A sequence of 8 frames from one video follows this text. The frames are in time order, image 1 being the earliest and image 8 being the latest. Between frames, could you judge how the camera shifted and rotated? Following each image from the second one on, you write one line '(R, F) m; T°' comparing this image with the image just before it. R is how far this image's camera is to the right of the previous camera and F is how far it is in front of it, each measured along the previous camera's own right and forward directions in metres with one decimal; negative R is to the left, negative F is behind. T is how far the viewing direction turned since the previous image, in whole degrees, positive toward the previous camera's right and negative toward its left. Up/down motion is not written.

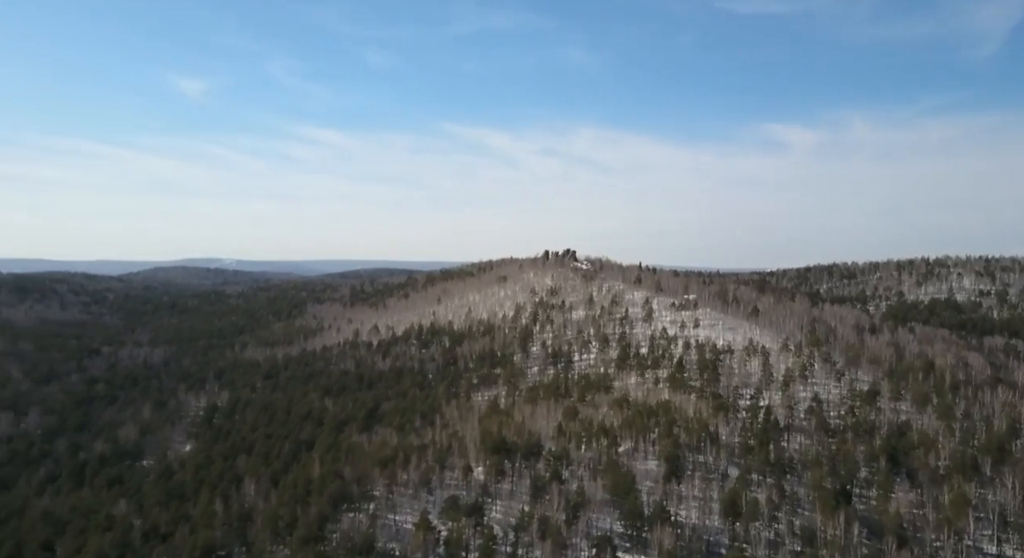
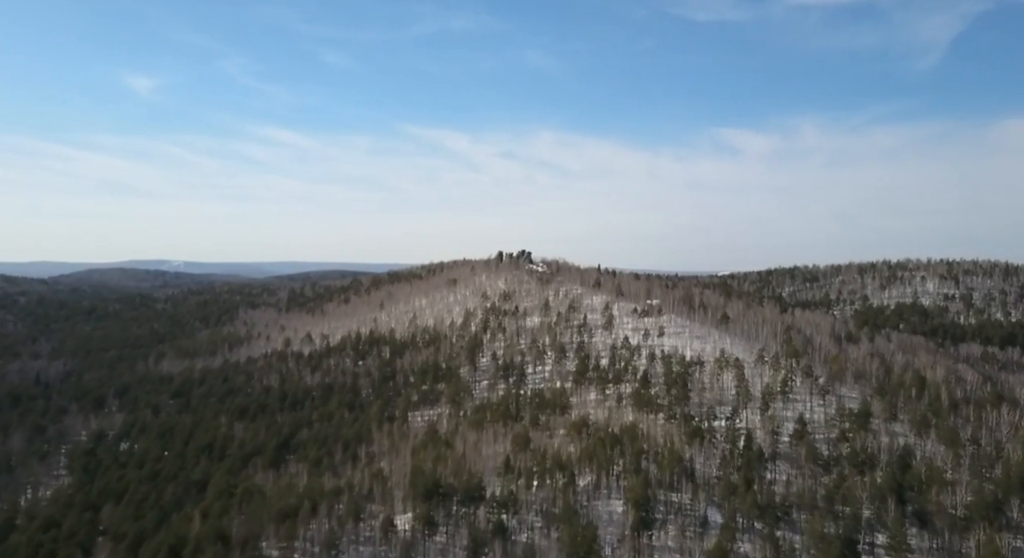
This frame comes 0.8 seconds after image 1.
(+0.6, +5.5) m; +3°
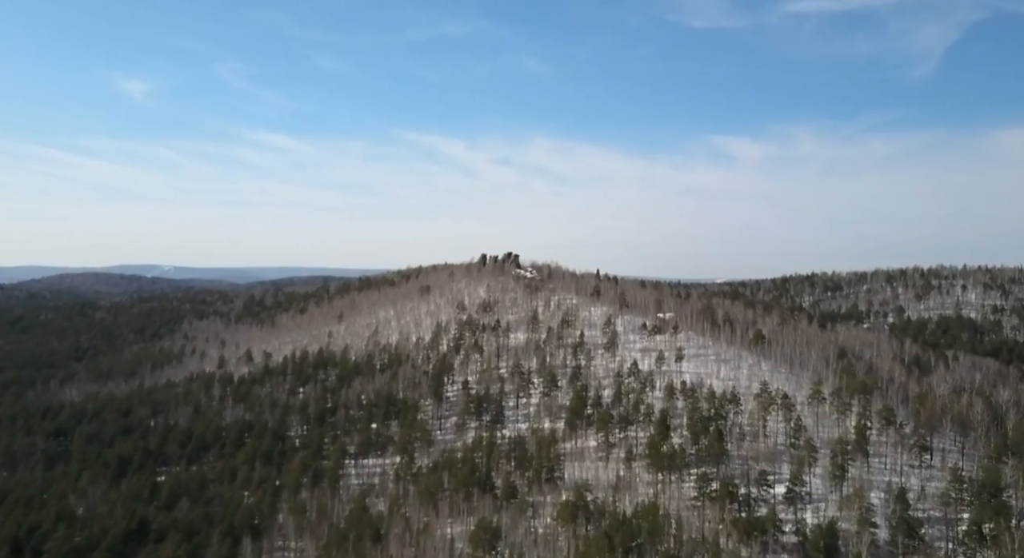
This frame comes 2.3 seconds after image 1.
(+0.8, +10.5) m; 0°
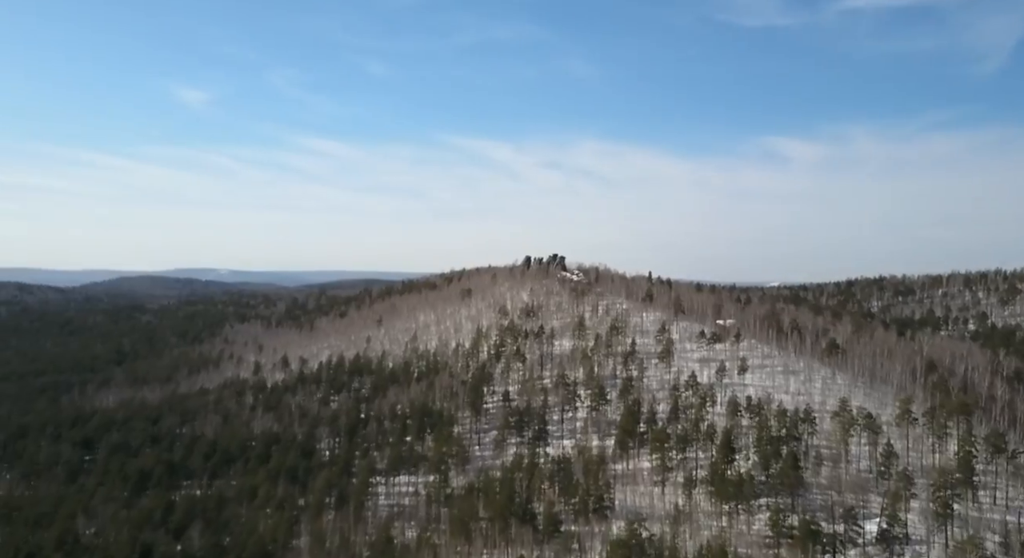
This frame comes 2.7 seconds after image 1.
(+0.2, +3.0) m; -3°
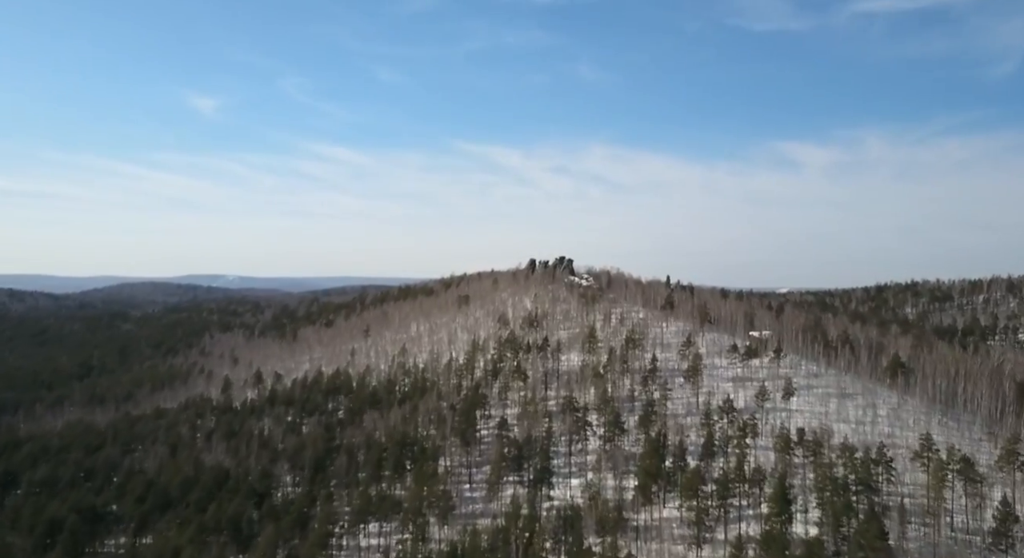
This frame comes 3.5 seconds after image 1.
(+0.4, +5.7) m; -1°
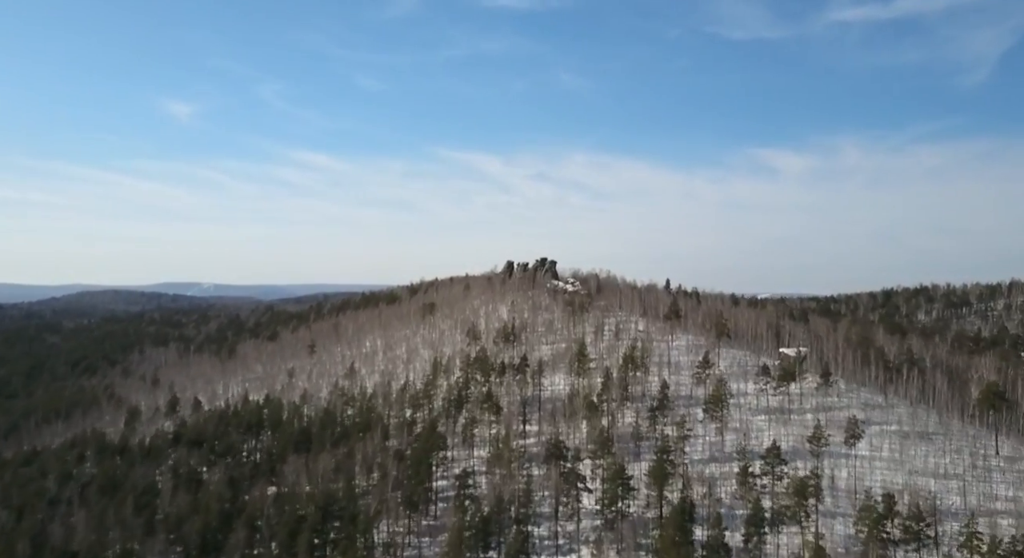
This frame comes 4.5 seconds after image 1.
(+0.4, +7.5) m; +1°
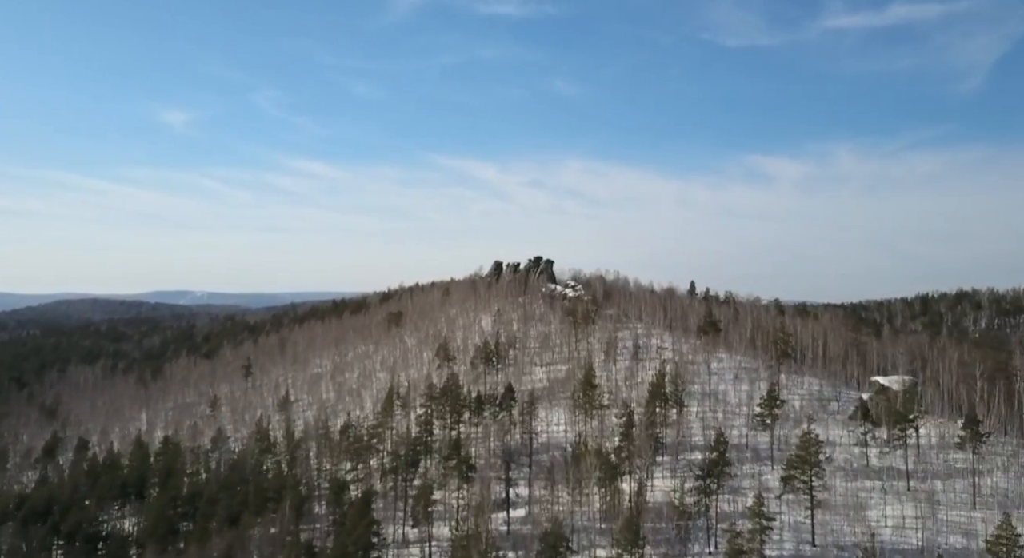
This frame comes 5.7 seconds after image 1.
(+0.4, +8.4) m; 0°
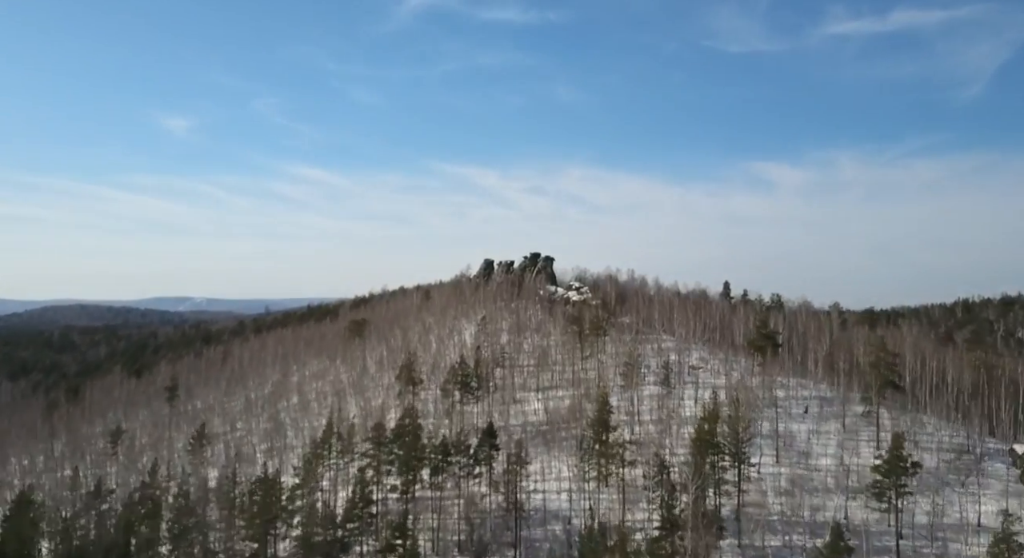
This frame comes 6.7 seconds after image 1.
(+0.4, +6.7) m; 0°
